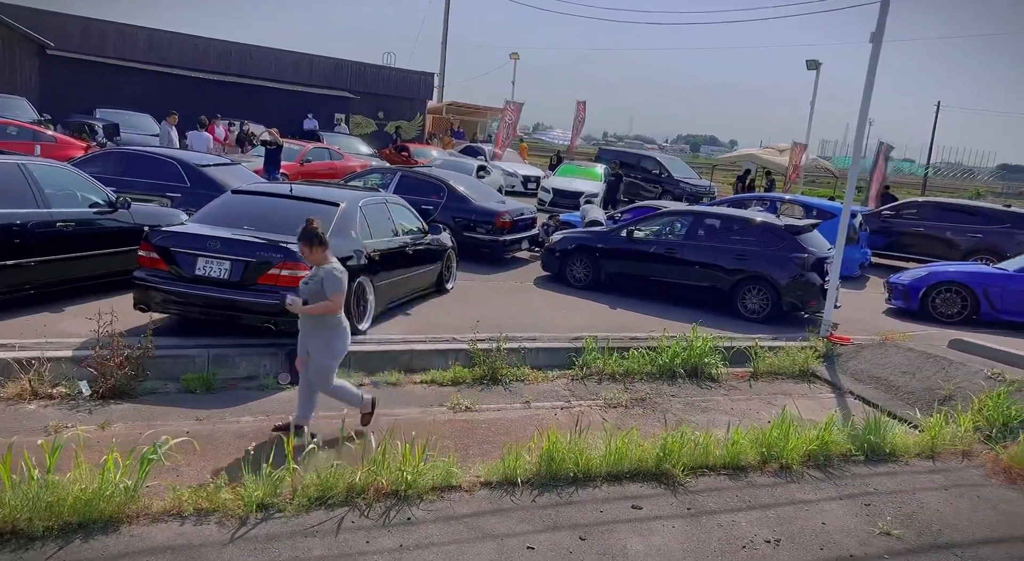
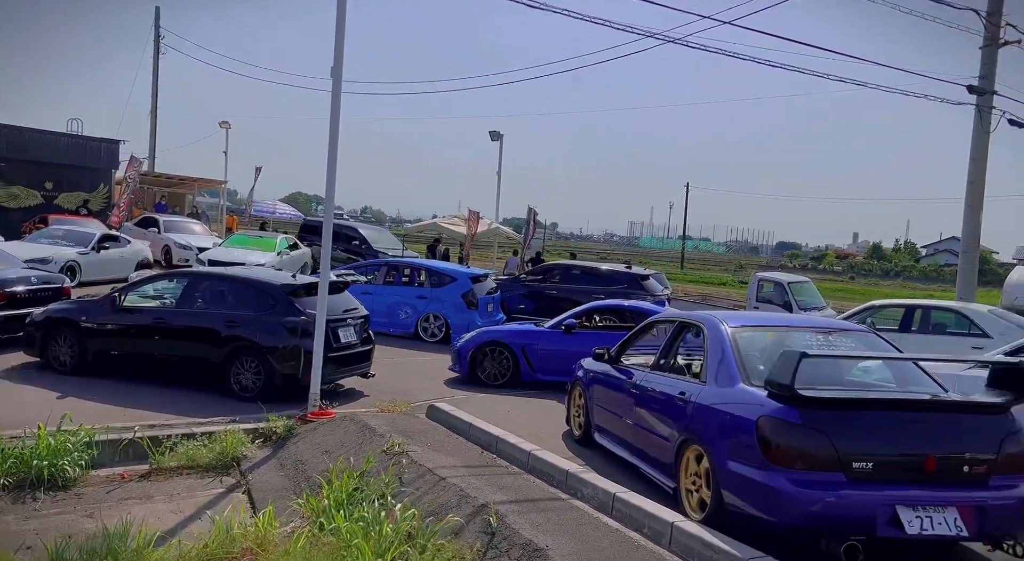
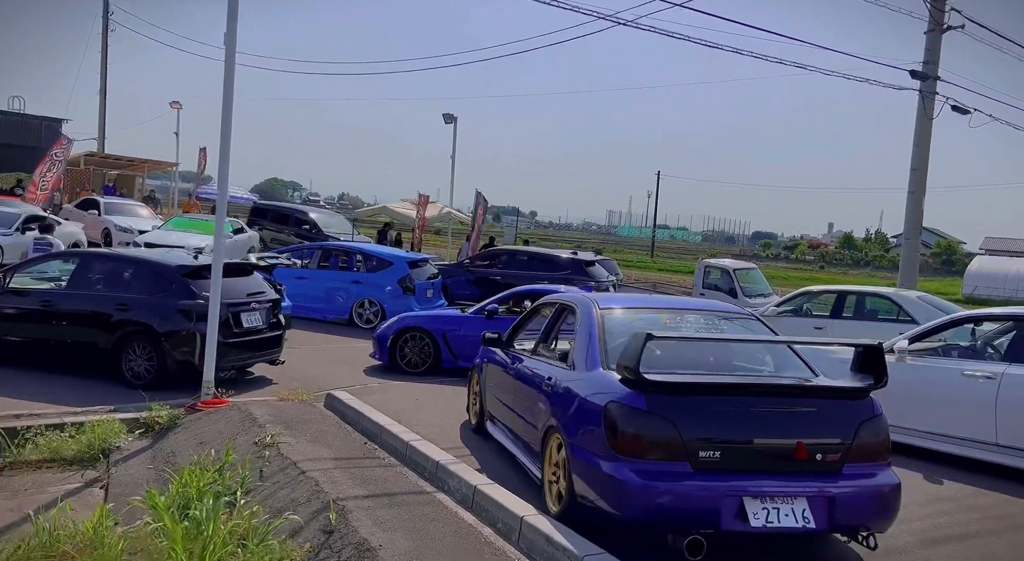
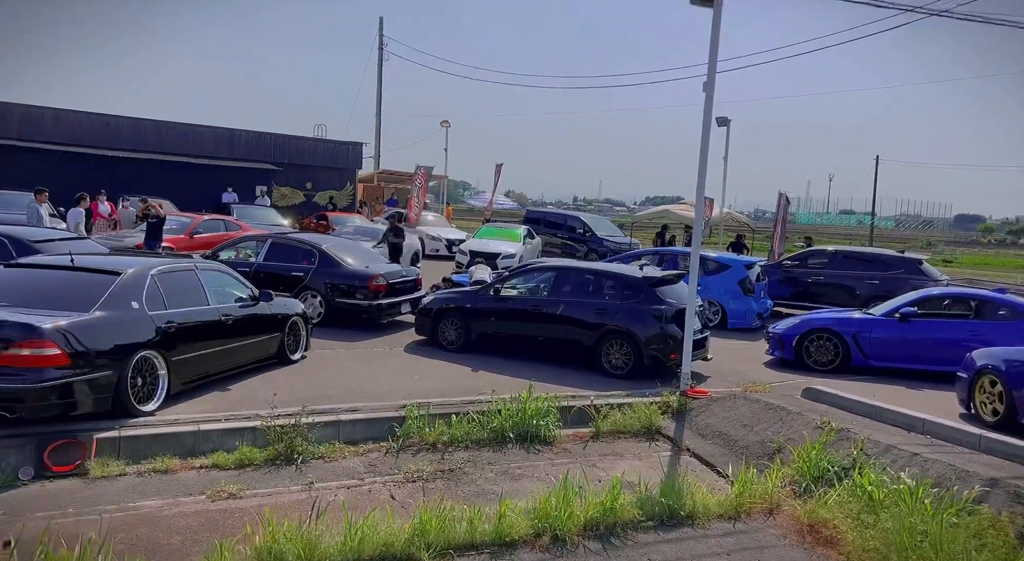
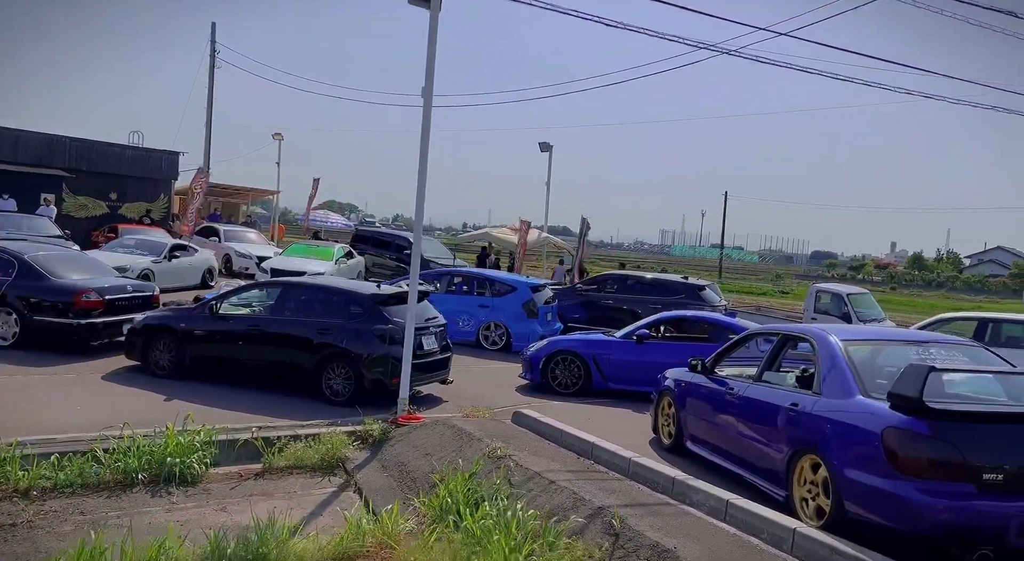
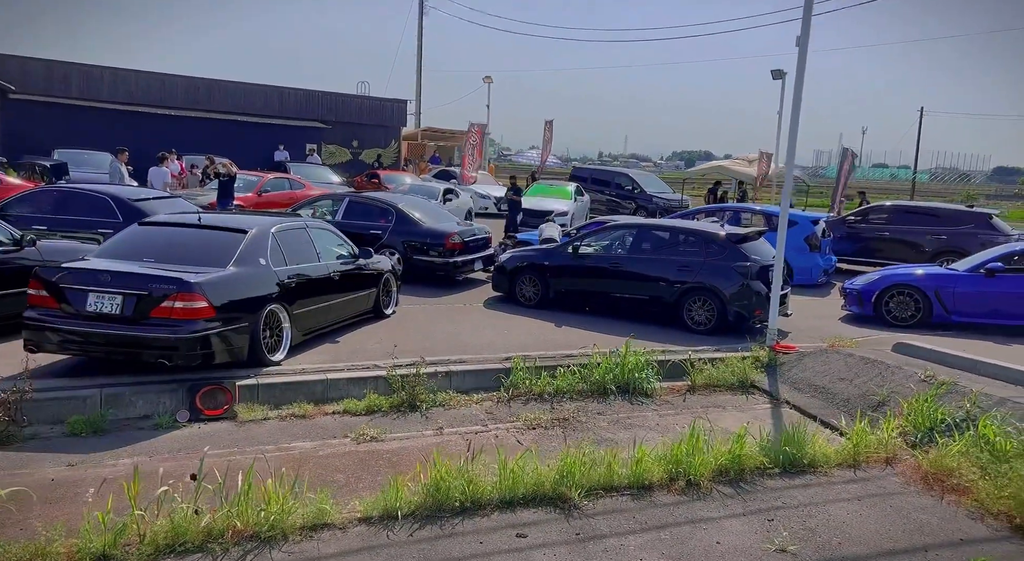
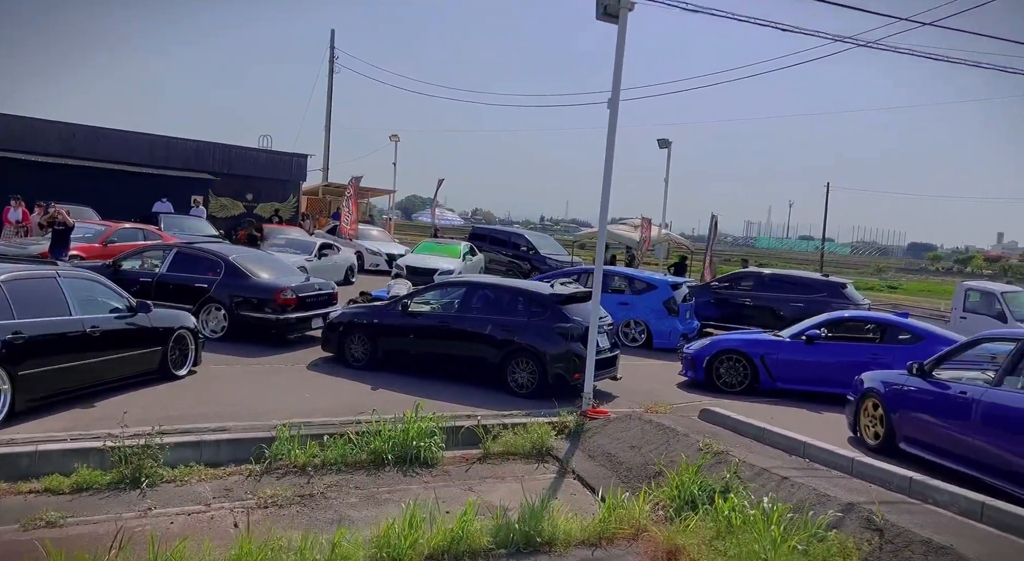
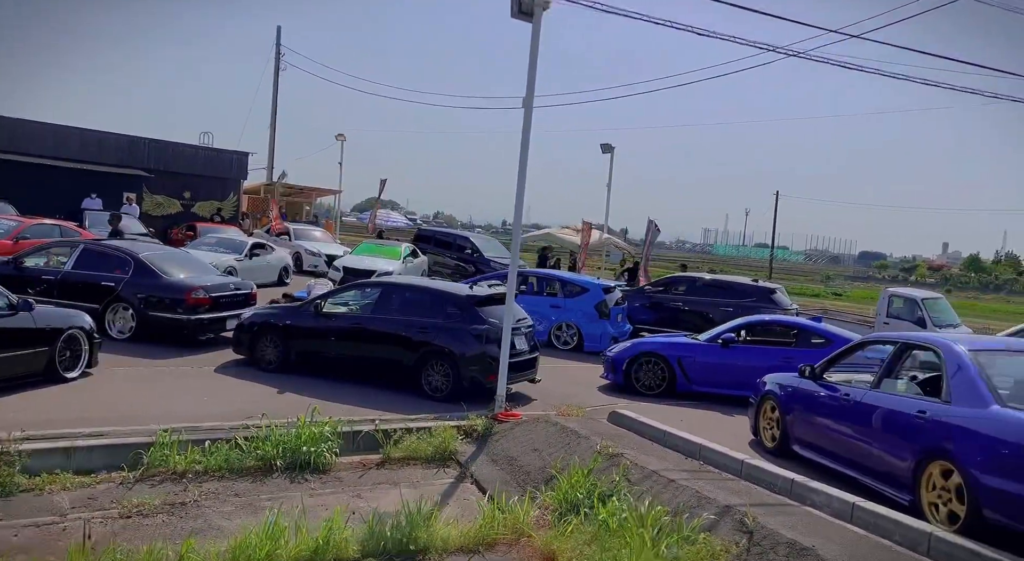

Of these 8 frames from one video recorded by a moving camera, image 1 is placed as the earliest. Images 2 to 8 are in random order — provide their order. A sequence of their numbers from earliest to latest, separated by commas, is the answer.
6, 4, 7, 8, 5, 2, 3
